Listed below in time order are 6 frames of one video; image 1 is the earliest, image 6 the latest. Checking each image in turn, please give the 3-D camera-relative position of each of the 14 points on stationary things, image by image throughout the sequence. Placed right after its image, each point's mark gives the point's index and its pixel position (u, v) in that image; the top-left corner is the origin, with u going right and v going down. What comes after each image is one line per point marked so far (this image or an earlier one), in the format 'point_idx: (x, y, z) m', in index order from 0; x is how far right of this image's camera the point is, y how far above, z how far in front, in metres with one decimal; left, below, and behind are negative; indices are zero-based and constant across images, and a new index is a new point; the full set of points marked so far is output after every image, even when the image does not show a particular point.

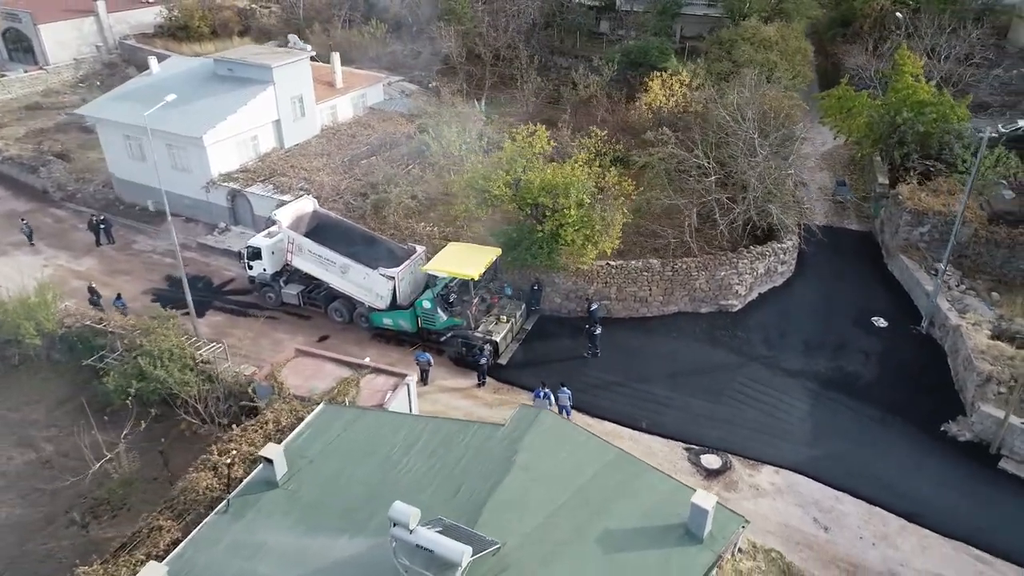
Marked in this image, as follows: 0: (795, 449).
0: (+6.5, -3.7, +16.4) m
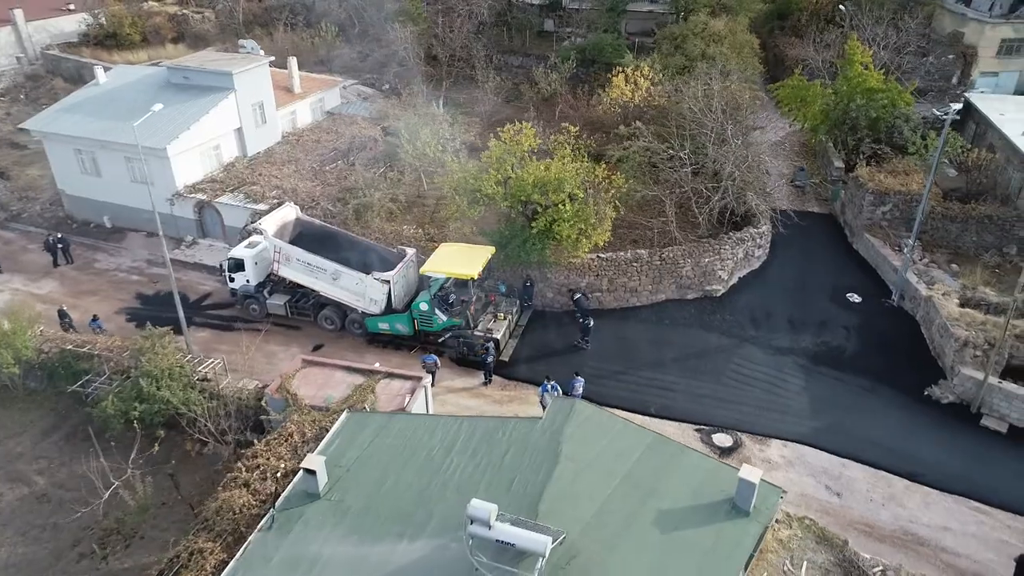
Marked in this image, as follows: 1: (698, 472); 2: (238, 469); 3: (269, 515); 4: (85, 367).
0: (+6.9, -3.3, +17.2) m
1: (+3.3, -3.2, +12.4) m
2: (-5.2, -3.4, +13.6) m
3: (-4.2, -3.9, +12.2) m
4: (-10.8, -2.0, +17.9) m
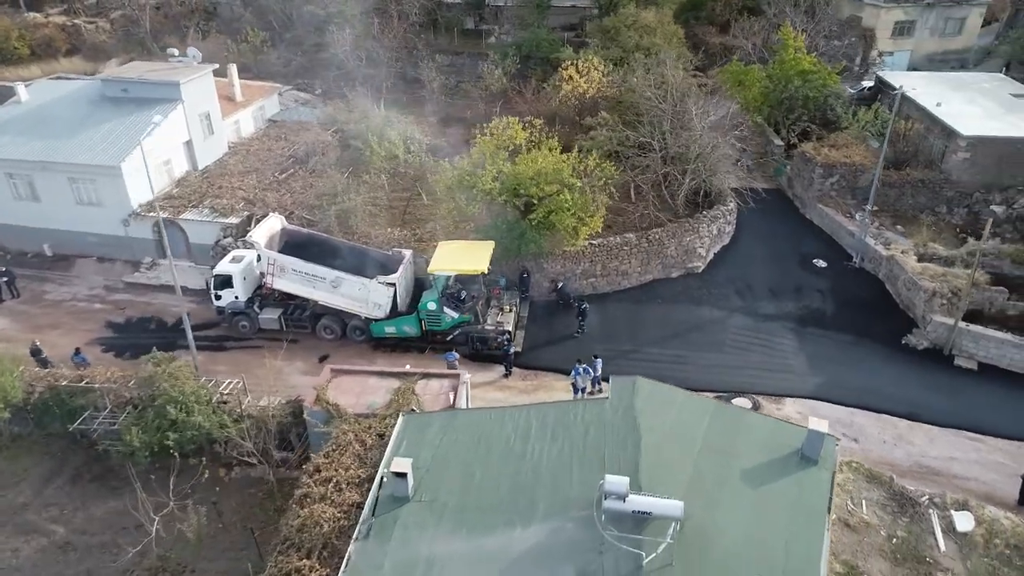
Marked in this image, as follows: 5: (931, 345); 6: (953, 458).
0: (+7.6, -2.4, +18.6) m
1: (+4.7, -2.6, +13.3) m
2: (-3.8, -3.6, +13.2) m
3: (-2.5, -4.0, +12.0) m
4: (-10.1, -2.7, +16.6) m
5: (+11.5, -1.6, +19.6) m
6: (+10.1, -3.9, +16.2) m
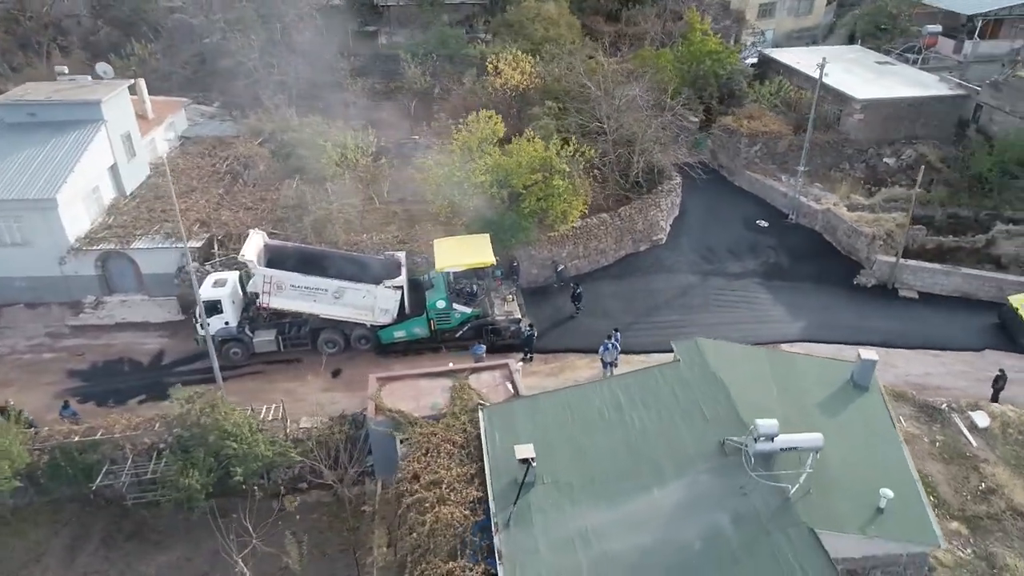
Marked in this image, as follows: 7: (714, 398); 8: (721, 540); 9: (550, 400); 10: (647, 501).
0: (+8.0, -1.1, +20.6) m
1: (+6.3, -1.6, +14.8) m
2: (-1.8, -3.7, +12.9) m
3: (-0.3, -3.8, +12.0) m
4: (-8.7, -3.6, +15.0) m
5: (+11.4, +0.2, +22.3) m
6: (+11.0, -2.2, +18.8) m
7: (+3.8, -2.1, +13.4) m
8: (+3.2, -3.9, +10.9) m
9: (+0.8, -2.2, +14.2) m
10: (+2.2, -3.5, +11.8) m
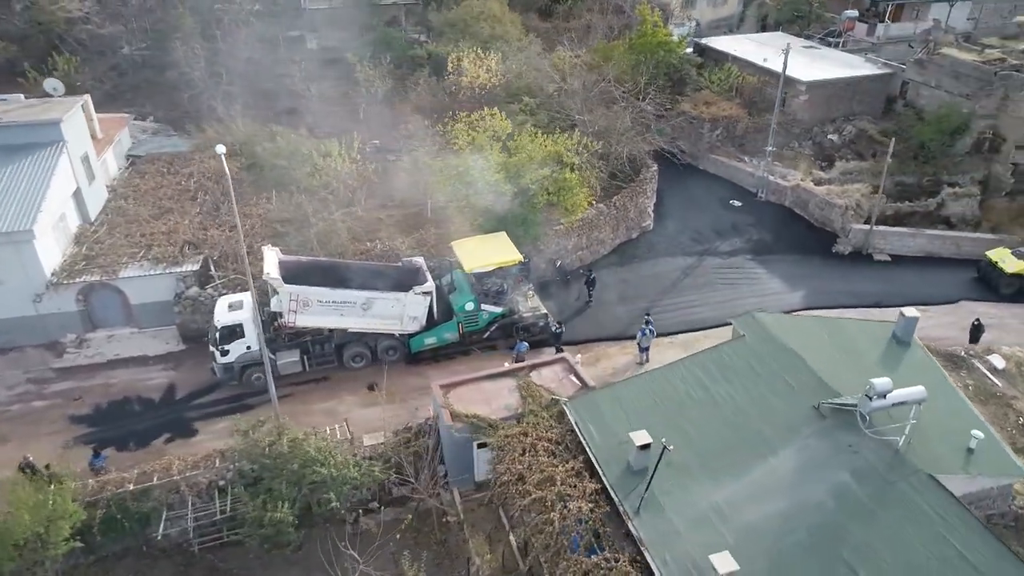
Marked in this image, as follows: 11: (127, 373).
0: (+8.5, -0.3, +21.8) m
1: (+7.7, -0.9, +15.8) m
2: (+0.2, -3.7, +12.8) m
3: (+1.9, -3.7, +12.1) m
4: (-6.9, -4.2, +13.7) m
5: (+11.5, +1.3, +24.0) m
6: (+11.9, -1.1, +20.5) m
7: (+5.5, -1.6, +14.1) m
8: (+5.5, -3.4, +11.6) m
9: (+2.4, -2.0, +14.4) m
10: (+4.4, -3.1, +12.3) m
11: (-10.1, -2.2, +18.7) m
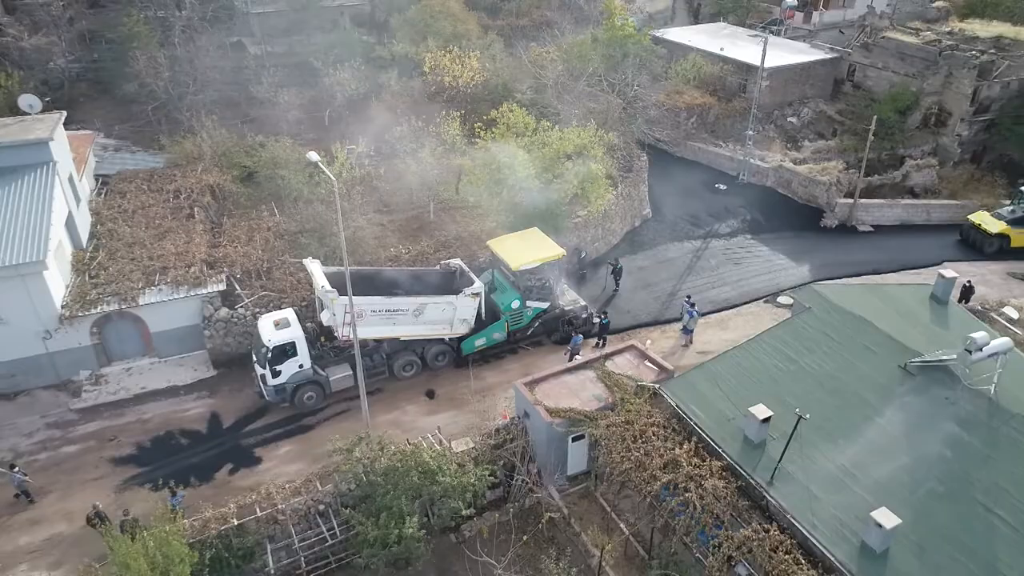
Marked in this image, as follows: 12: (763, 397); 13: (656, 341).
0: (+9.2, +0.5, +23.0) m
1: (+9.3, -0.1, +16.9) m
2: (+2.5, -3.5, +13.0) m
3: (+4.3, -3.3, +12.5) m
4: (-4.6, -4.5, +12.9) m
5: (+11.8, +2.4, +25.6) m
6: (+12.8, 0.0, +22.2) m
7: (+7.4, -0.9, +15.0) m
8: (+7.9, -2.7, +12.4) m
9: (+4.4, -1.6, +14.8) m
10: (+6.6, -2.6, +13.0) m
11: (-8.6, -2.9, +17.4) m
12: (+4.9, -2.2, +14.0) m
13: (+3.9, -1.5, +19.7) m
